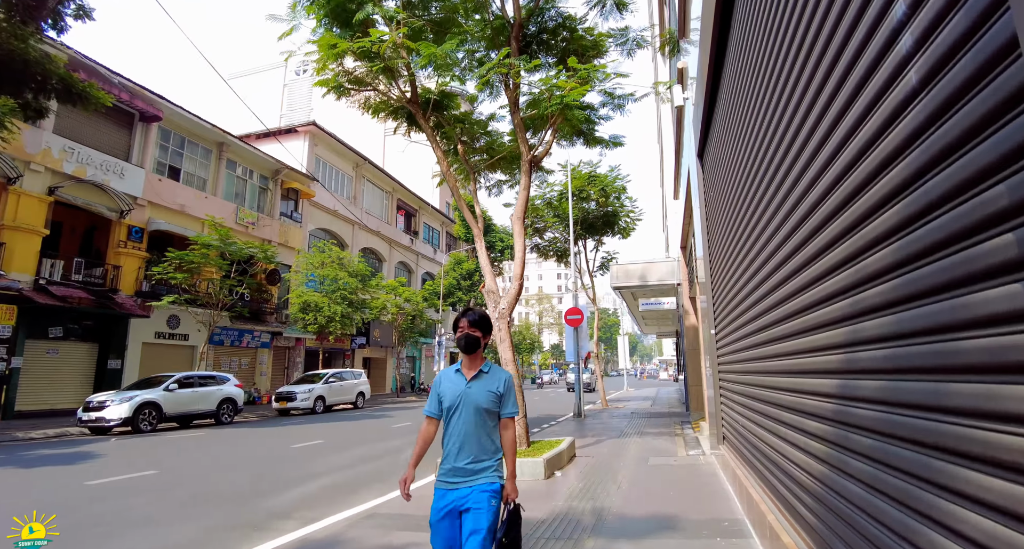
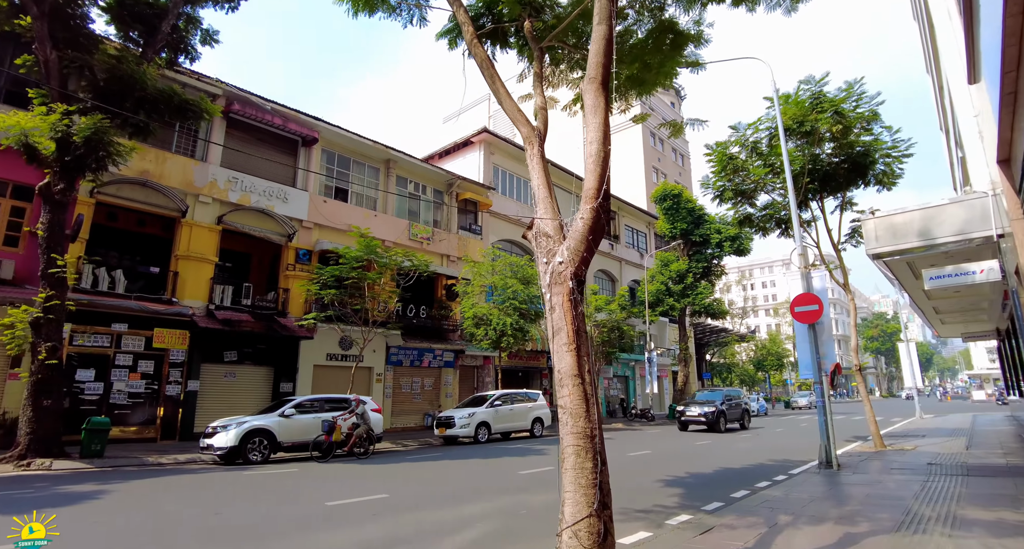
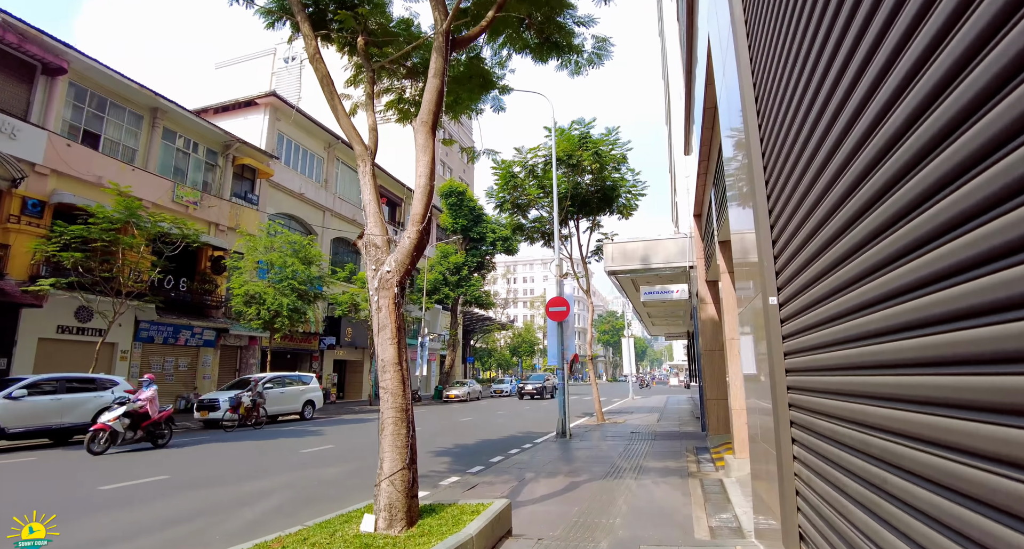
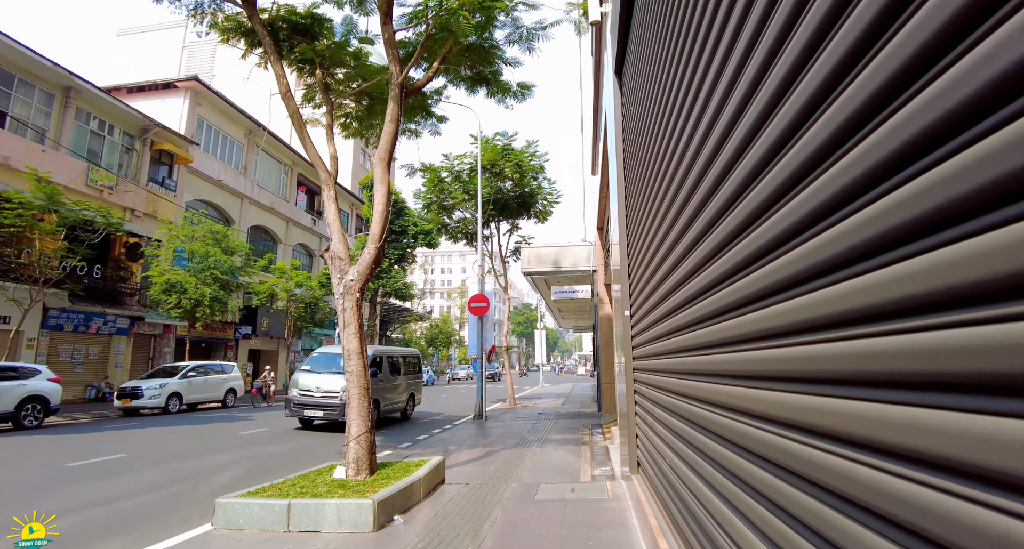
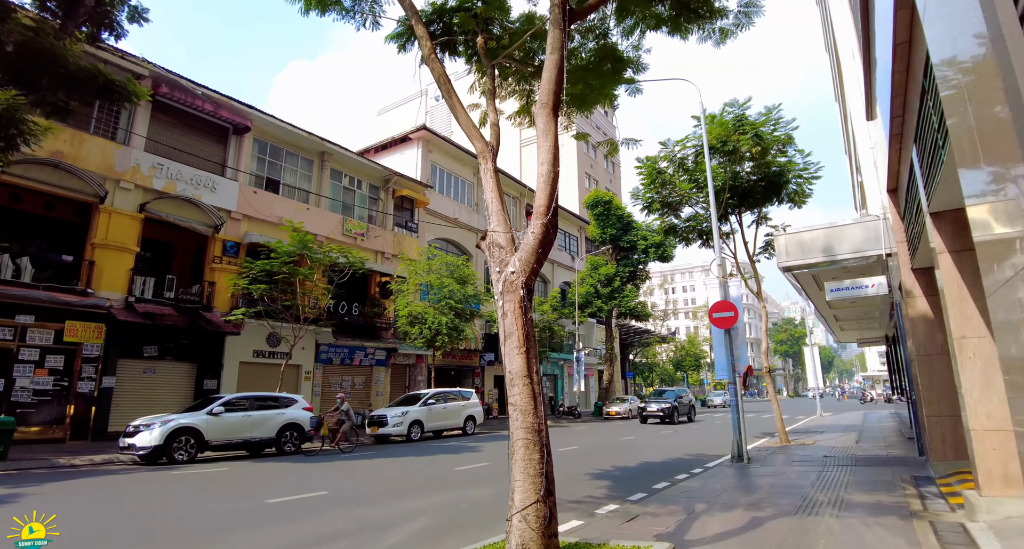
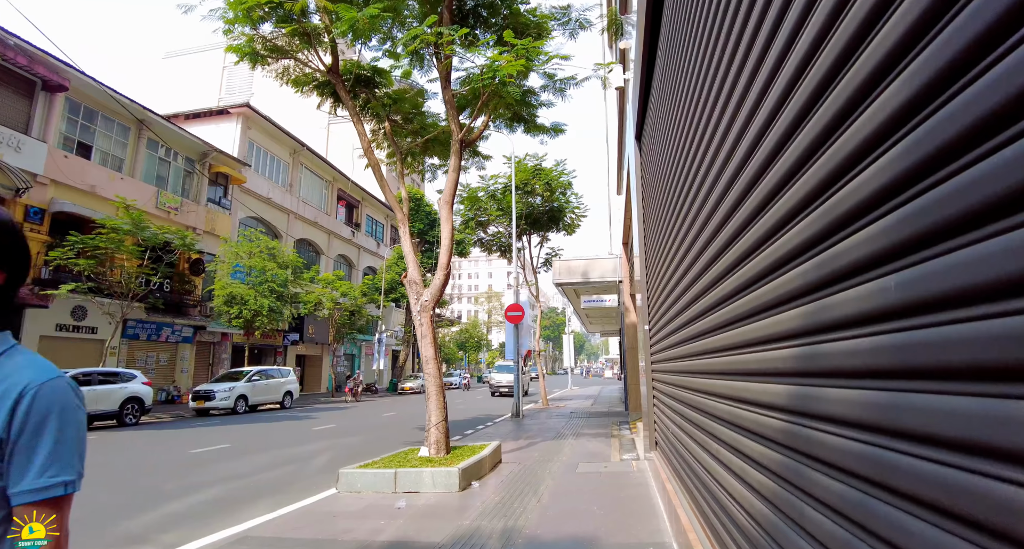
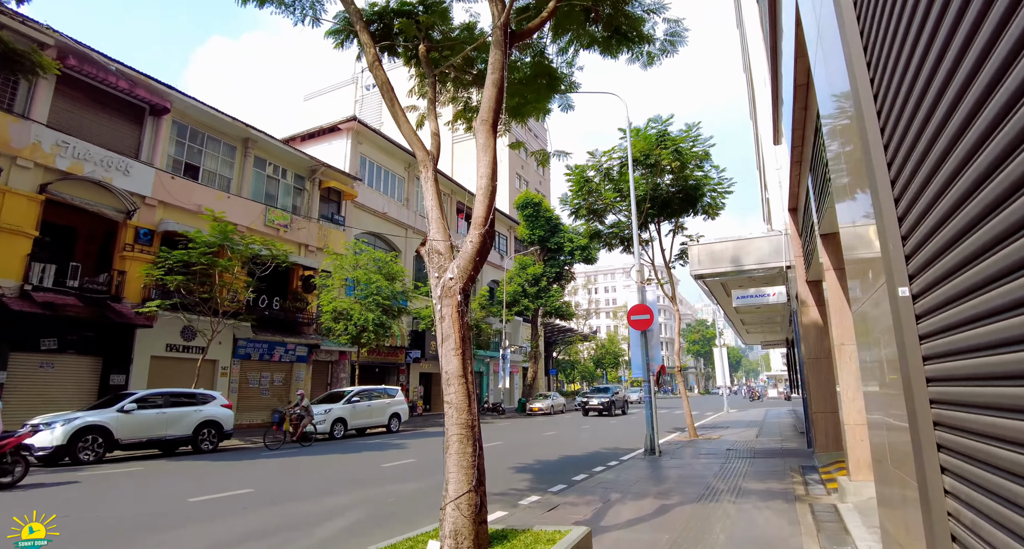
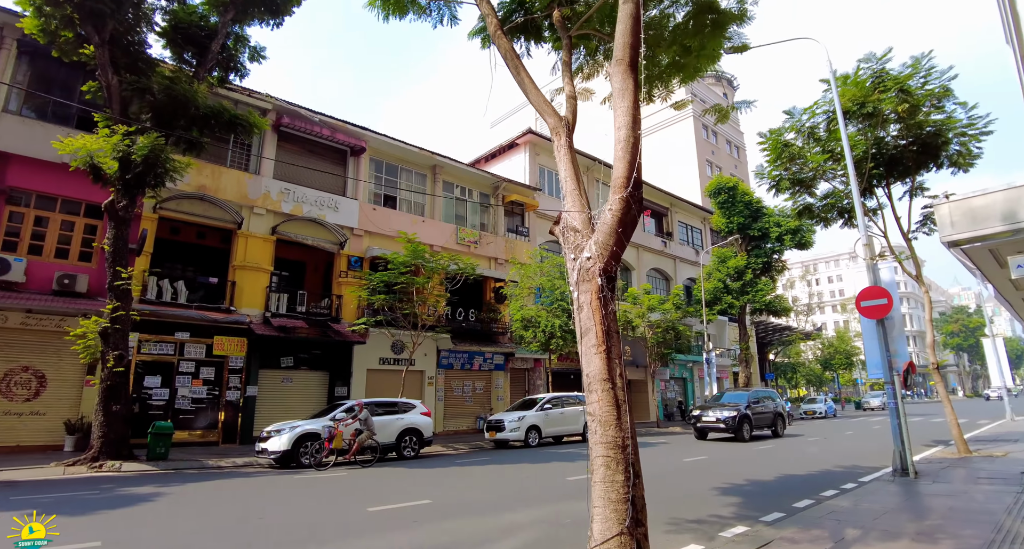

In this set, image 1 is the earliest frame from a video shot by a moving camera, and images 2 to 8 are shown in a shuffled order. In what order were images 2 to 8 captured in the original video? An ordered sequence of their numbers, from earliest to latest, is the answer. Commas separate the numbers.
6, 4, 3, 7, 5, 2, 8
